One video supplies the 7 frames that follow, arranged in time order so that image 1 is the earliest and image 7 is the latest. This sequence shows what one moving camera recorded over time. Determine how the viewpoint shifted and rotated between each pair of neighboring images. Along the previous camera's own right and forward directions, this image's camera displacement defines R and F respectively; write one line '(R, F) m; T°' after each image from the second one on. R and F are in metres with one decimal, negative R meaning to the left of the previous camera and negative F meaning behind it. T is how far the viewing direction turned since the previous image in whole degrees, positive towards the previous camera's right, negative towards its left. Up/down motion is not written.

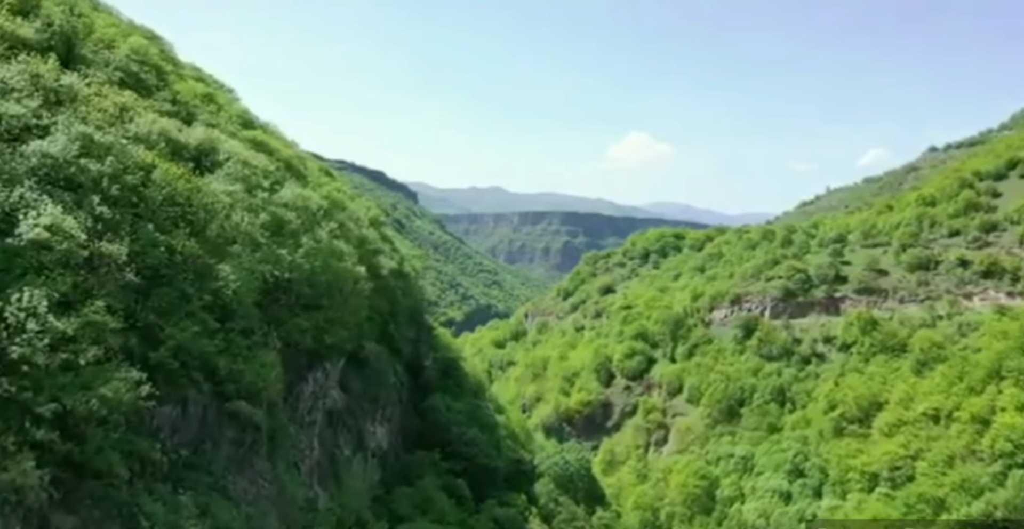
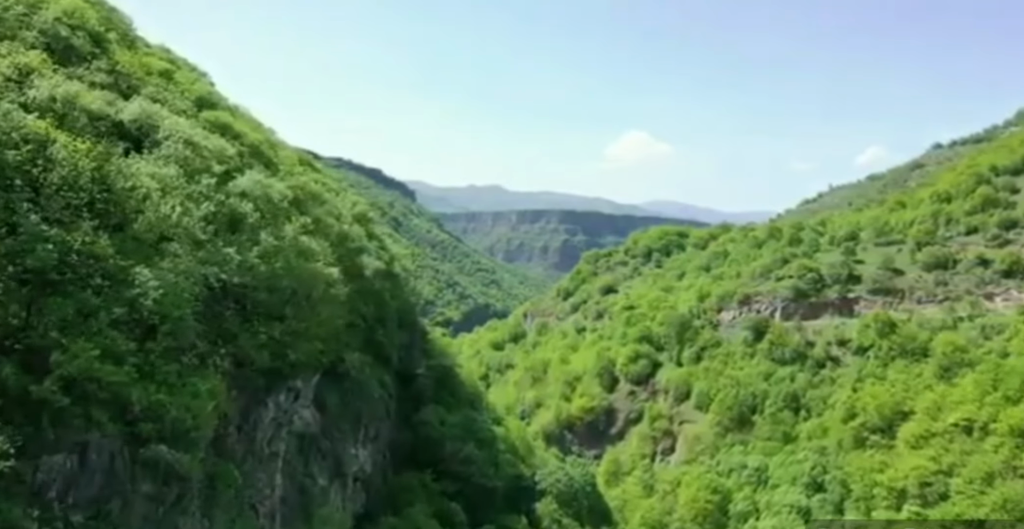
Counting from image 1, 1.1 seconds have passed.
(-0.1, +4.6) m; 0°
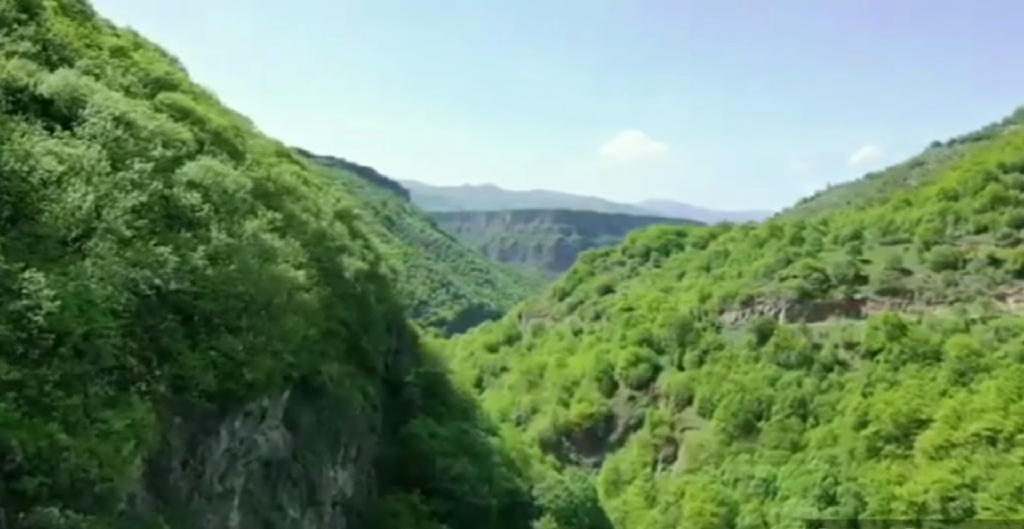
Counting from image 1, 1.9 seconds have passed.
(-0.1, +3.6) m; 0°
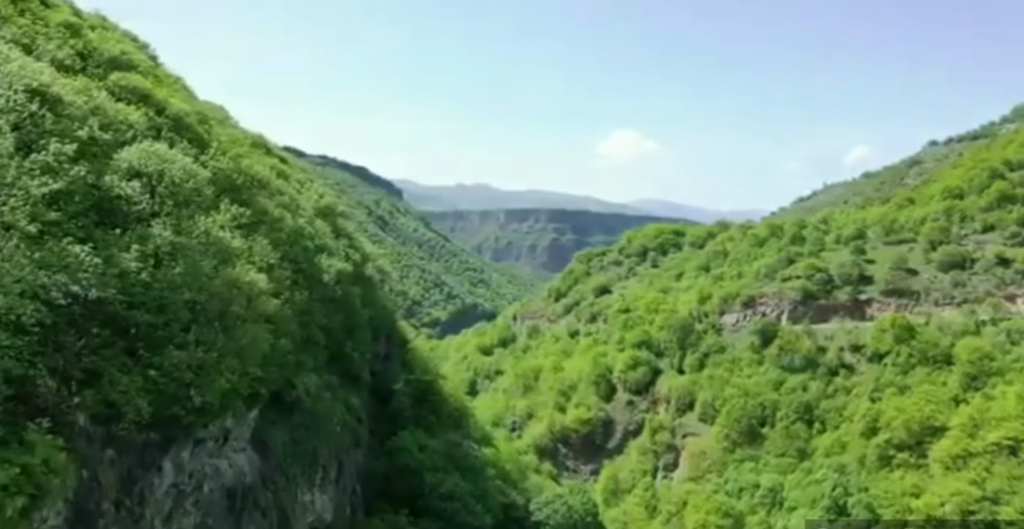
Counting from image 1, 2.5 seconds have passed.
(-0.1, +3.0) m; 0°
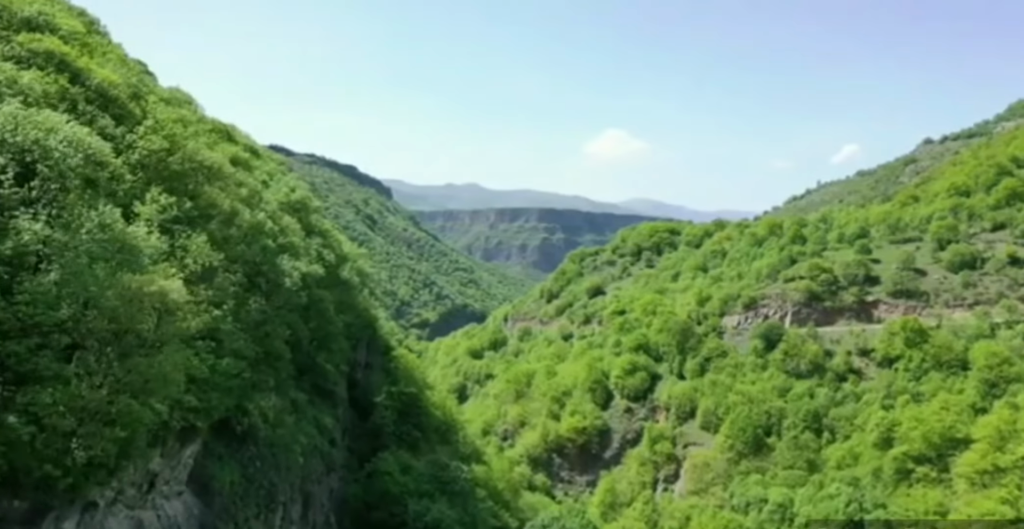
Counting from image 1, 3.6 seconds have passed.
(-0.1, +4.2) m; +1°
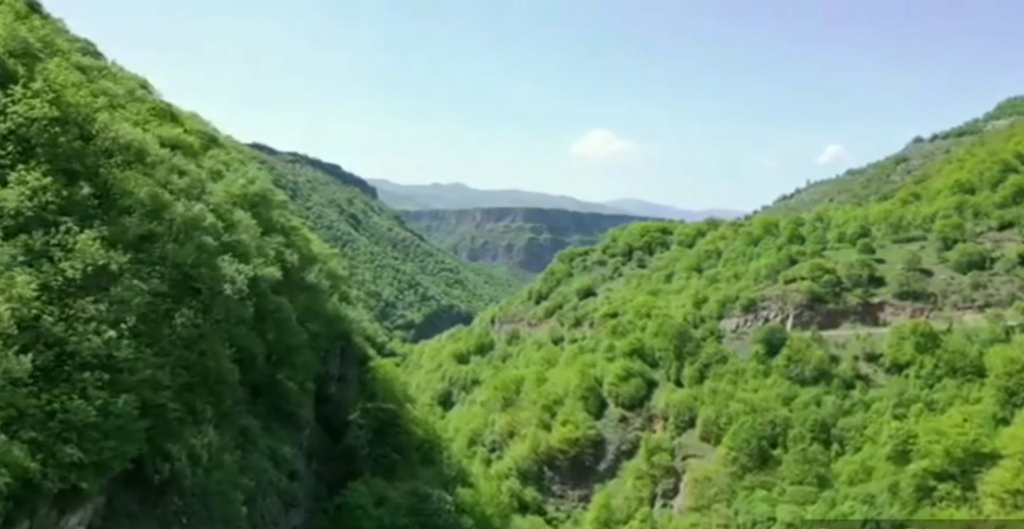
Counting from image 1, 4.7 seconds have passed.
(-0.1, +4.6) m; +1°
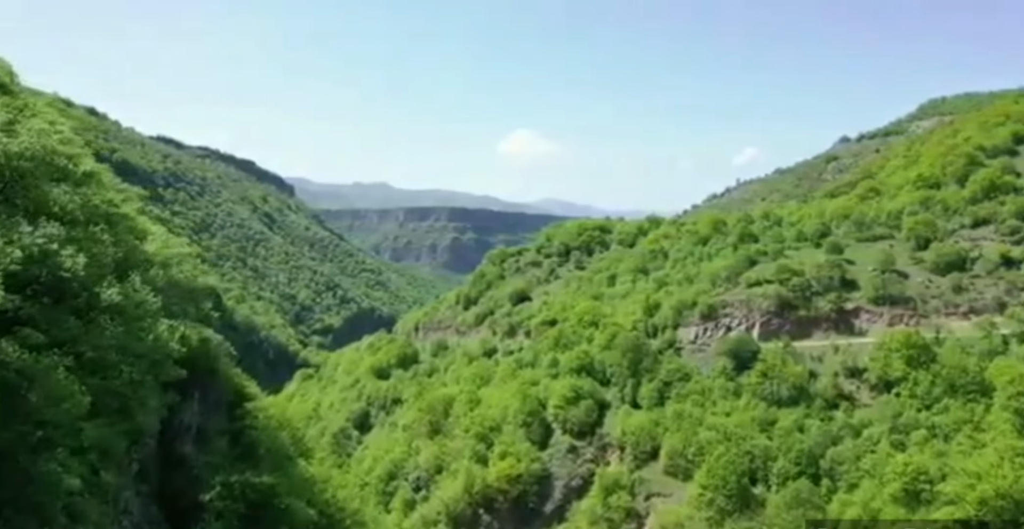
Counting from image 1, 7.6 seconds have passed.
(-0.3, +11.8) m; +4°
